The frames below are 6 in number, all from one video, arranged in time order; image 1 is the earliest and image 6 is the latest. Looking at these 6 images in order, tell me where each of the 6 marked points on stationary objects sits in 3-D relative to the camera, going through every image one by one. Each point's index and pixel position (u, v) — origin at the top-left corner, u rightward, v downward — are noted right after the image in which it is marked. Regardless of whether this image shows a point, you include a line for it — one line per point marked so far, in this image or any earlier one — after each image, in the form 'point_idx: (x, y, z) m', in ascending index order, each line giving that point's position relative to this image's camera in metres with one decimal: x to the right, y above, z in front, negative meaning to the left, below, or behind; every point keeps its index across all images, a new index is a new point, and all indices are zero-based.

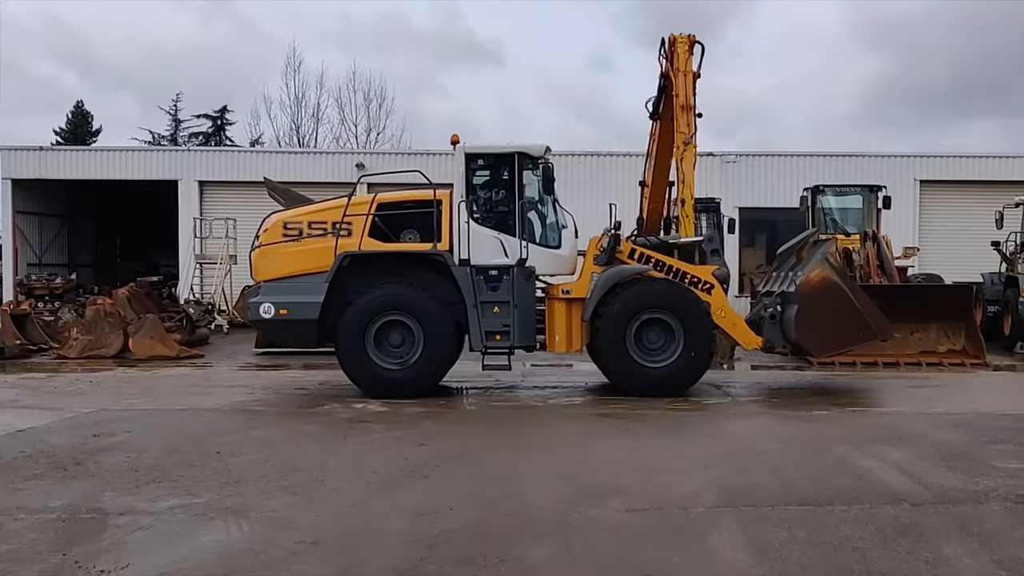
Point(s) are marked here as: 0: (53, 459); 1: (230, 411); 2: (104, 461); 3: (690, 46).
0: (-3.2, -1.2, +7.5) m
1: (-2.6, -1.1, +10.0) m
2: (-2.8, -1.2, +7.4) m
3: (+2.3, +3.2, +14.3) m
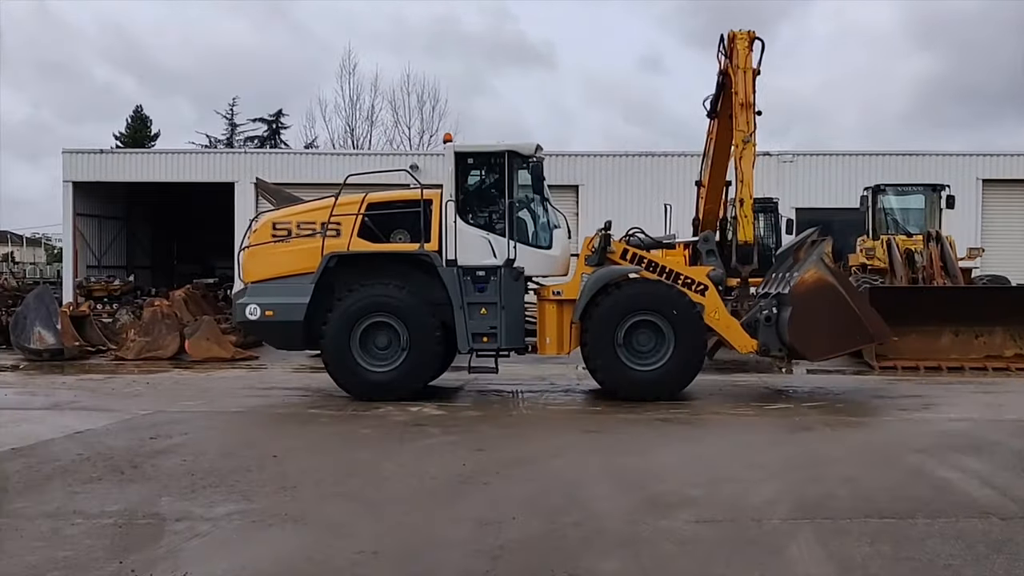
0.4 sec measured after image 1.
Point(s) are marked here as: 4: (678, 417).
0: (-2.8, -1.2, +7.4) m
1: (-2.1, -1.1, +9.9) m
2: (-2.4, -1.2, +7.3) m
3: (+3.1, +3.2, +14.0) m
4: (+1.5, -1.2, +9.9) m
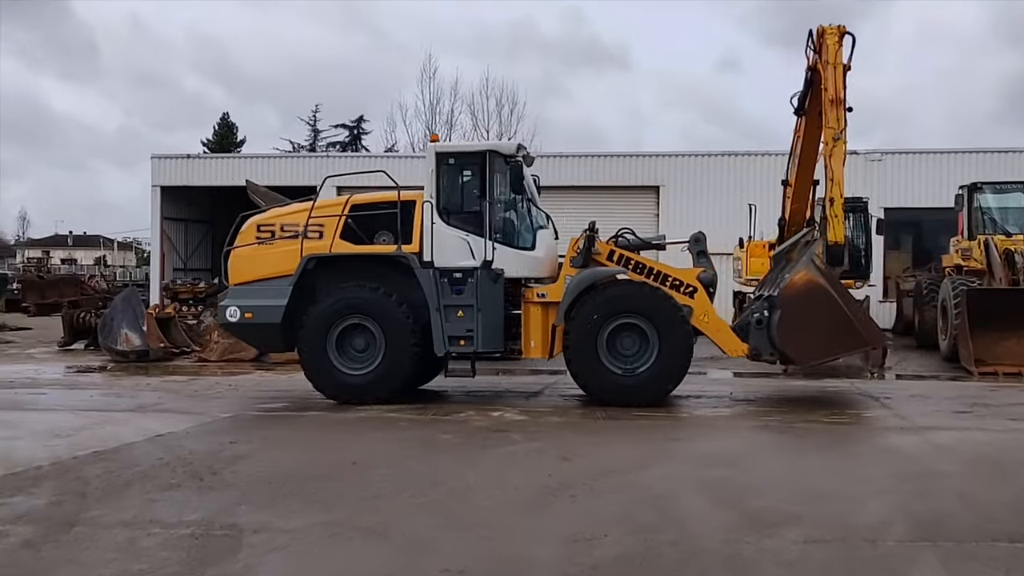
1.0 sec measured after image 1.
0: (-2.2, -1.2, +7.3) m
1: (-1.3, -1.2, +9.7) m
2: (-1.8, -1.2, +7.2) m
3: (+4.1, +3.1, +13.4) m
4: (+2.3, -1.2, +9.4) m
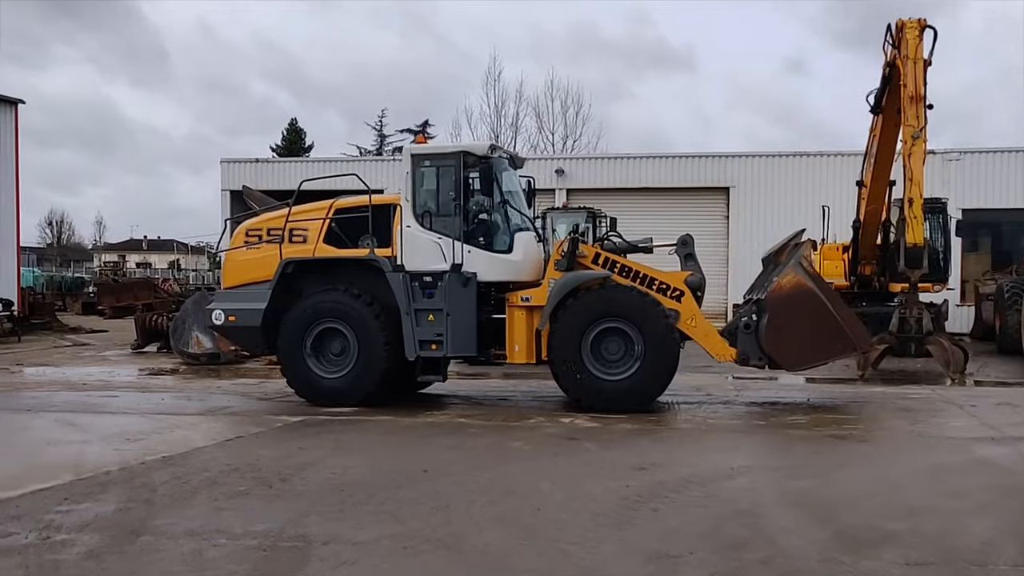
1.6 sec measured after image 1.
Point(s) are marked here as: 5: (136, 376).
0: (-1.7, -1.2, +7.2) m
1: (-0.7, -1.2, +9.5) m
2: (-1.3, -1.2, +7.0) m
3: (+4.9, +3.1, +12.9) m
4: (+2.9, -1.2, +9.0) m
5: (-5.2, -1.2, +15.0) m
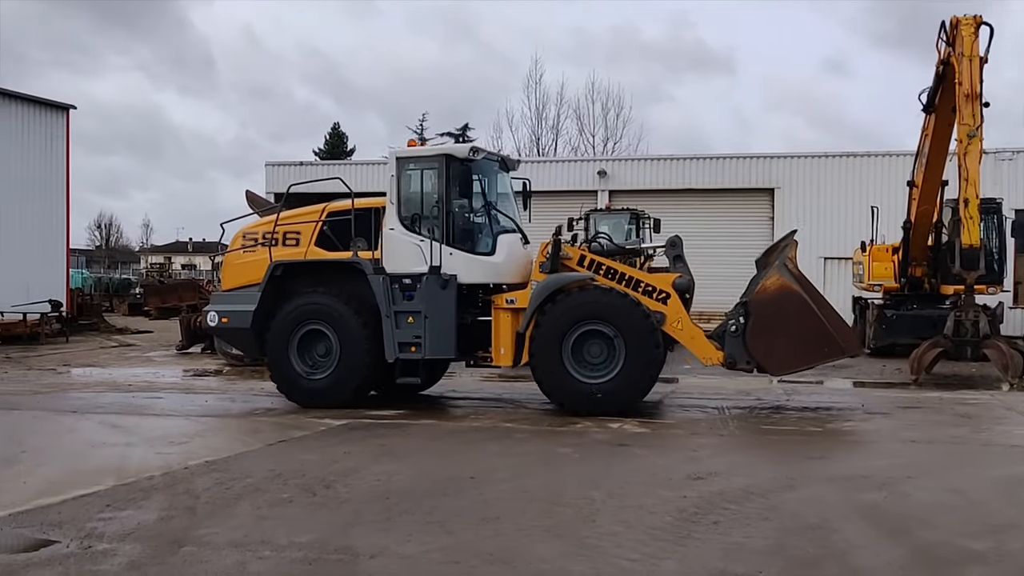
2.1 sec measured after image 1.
0: (-1.4, -1.3, +7.0) m
1: (-0.3, -1.2, +9.3) m
2: (-1.0, -1.3, +6.8) m
3: (+5.5, +3.1, +12.5) m
4: (+3.3, -1.2, +8.7) m
5: (-4.6, -1.3, +15.0) m
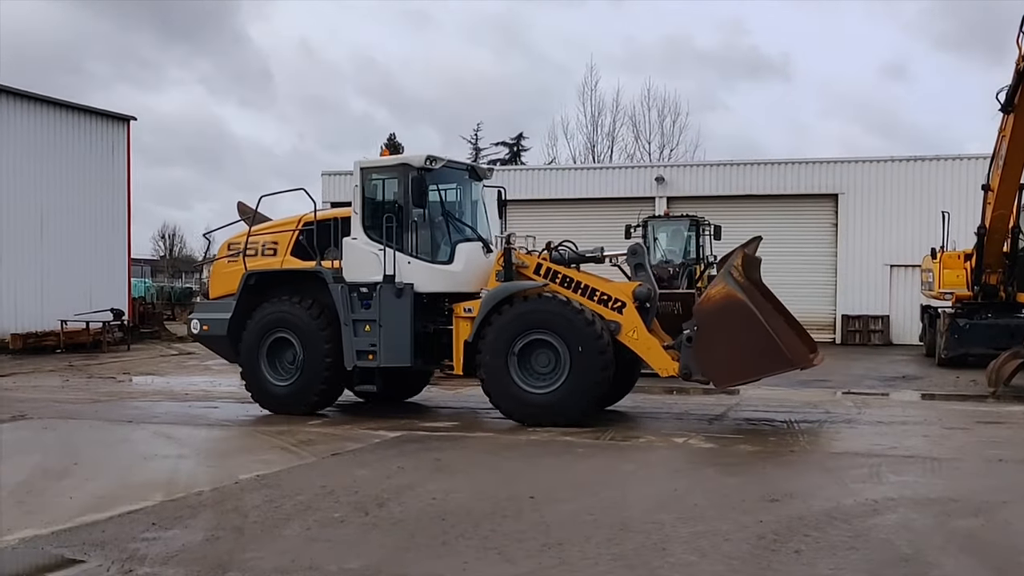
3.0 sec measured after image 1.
0: (-1.0, -1.3, +6.7) m
1: (+0.2, -1.3, +9.0) m
2: (-0.6, -1.3, +6.5) m
3: (+6.1, +3.0, +11.9) m
4: (+3.7, -1.3, +8.1) m
5: (-3.8, -1.4, +14.8) m
